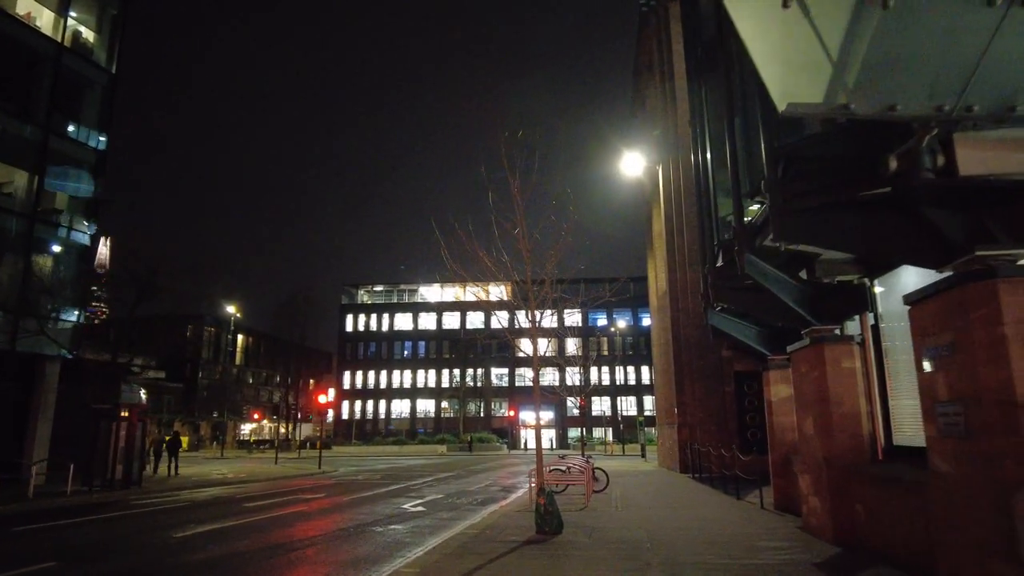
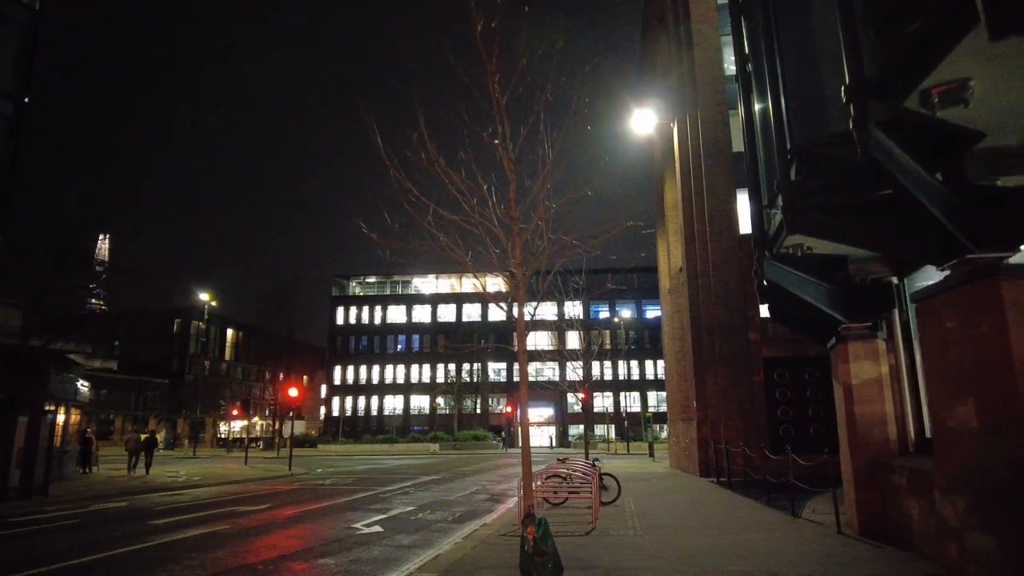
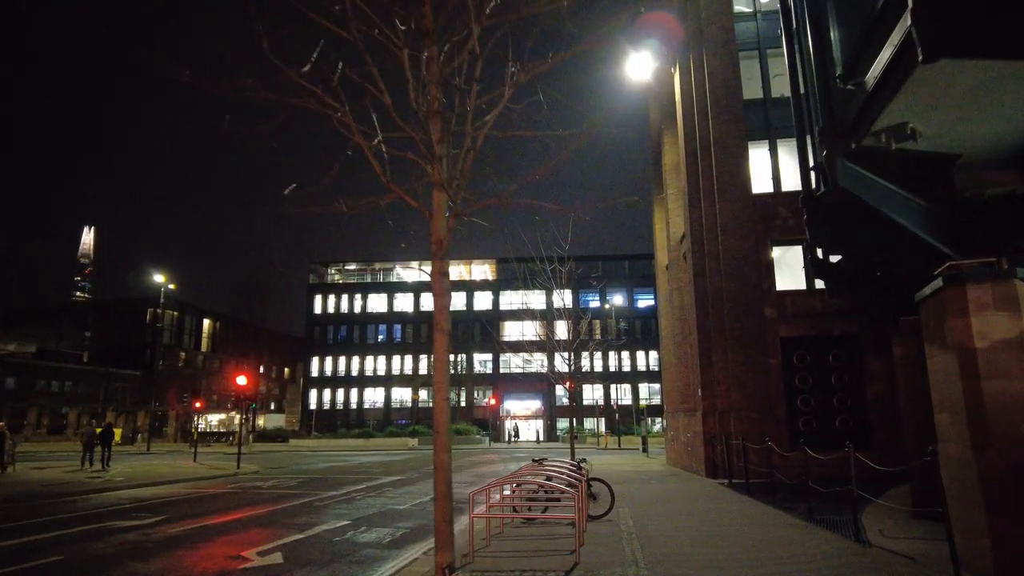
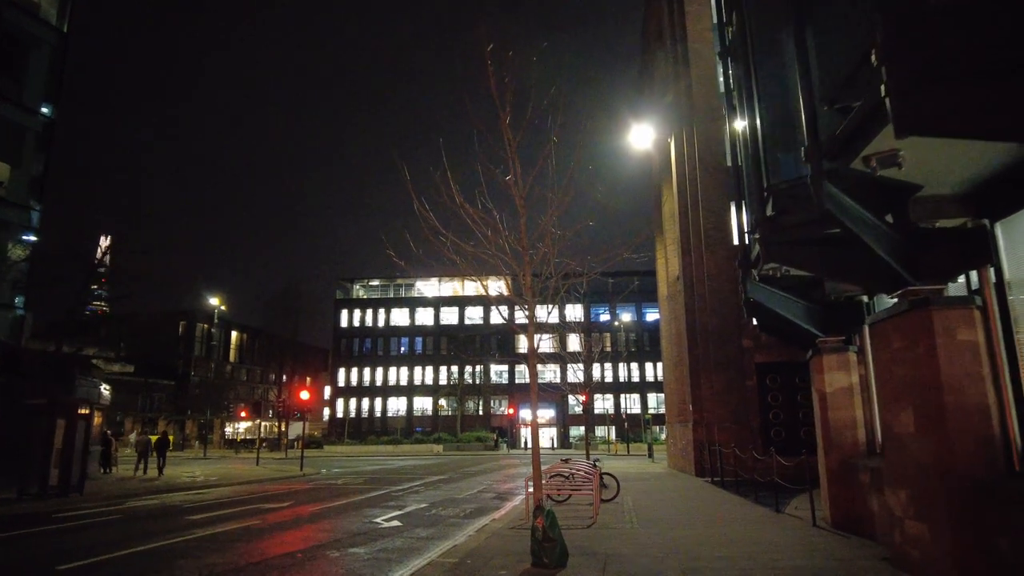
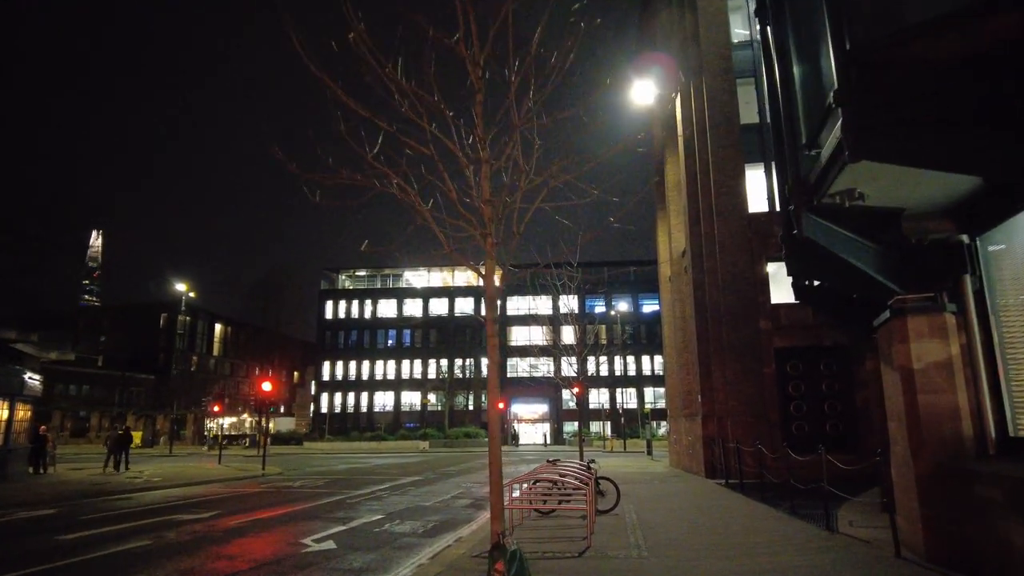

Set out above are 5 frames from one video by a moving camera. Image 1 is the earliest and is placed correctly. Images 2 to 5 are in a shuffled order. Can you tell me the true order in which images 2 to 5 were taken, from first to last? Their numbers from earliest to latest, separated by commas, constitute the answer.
4, 2, 5, 3
